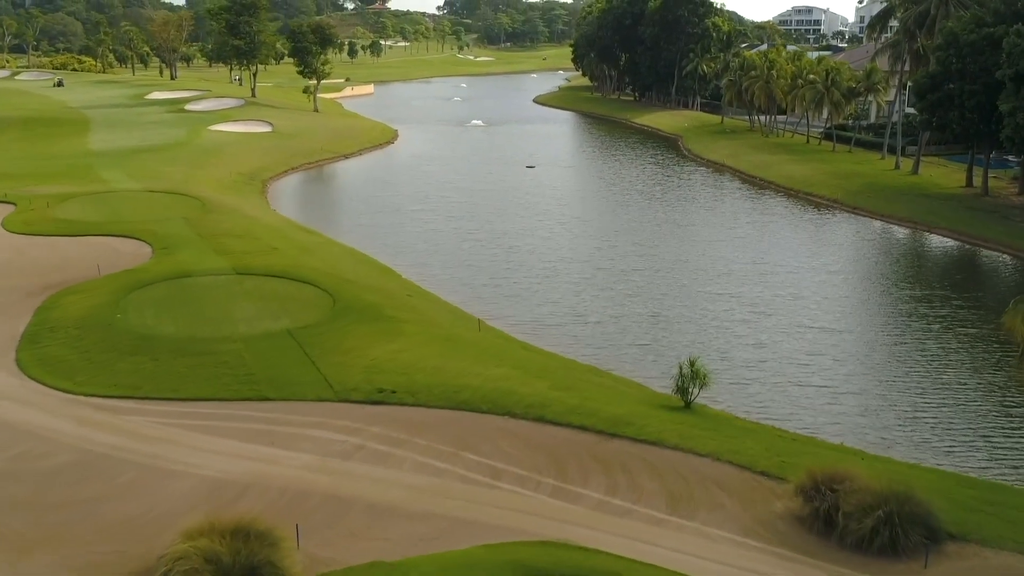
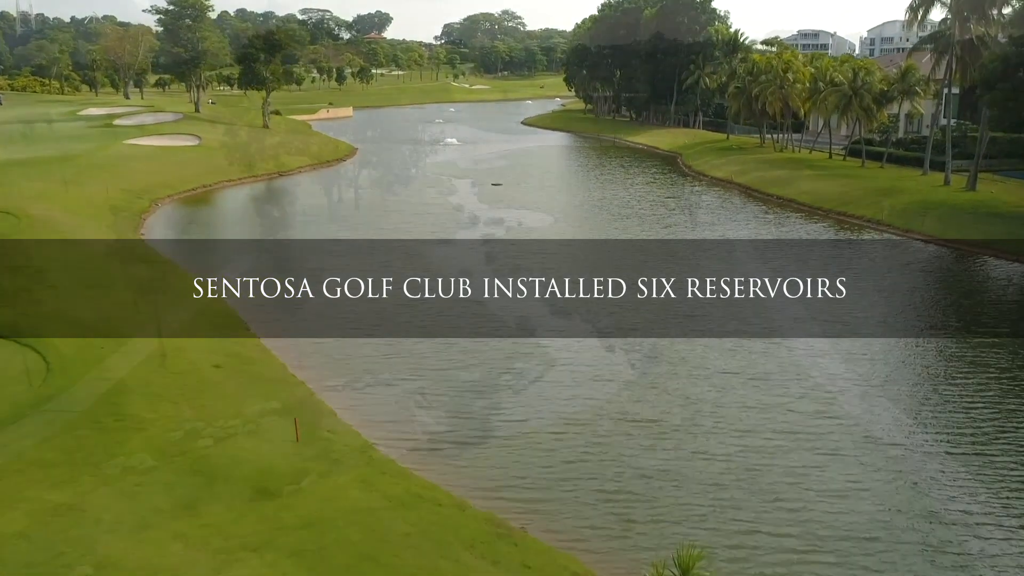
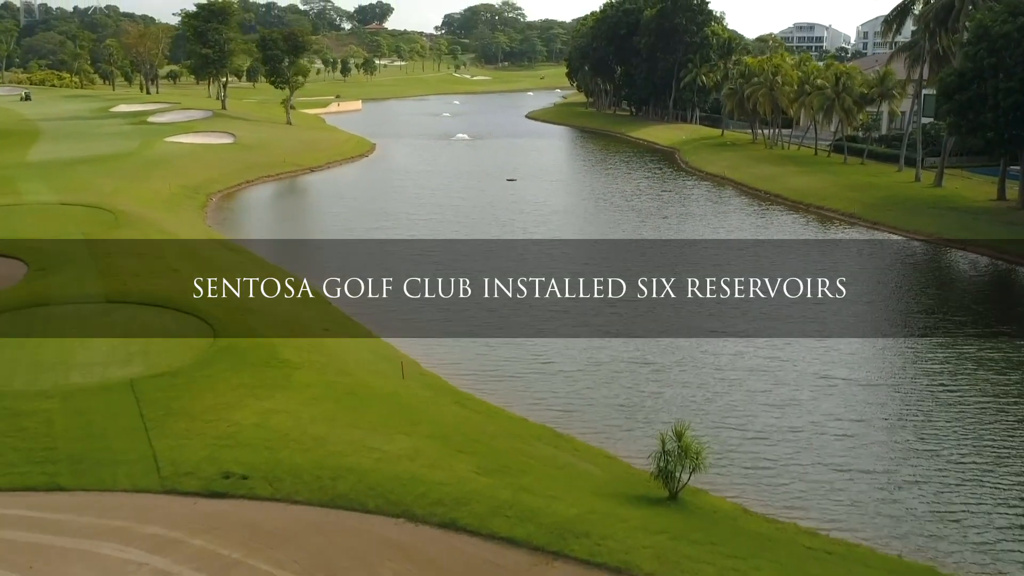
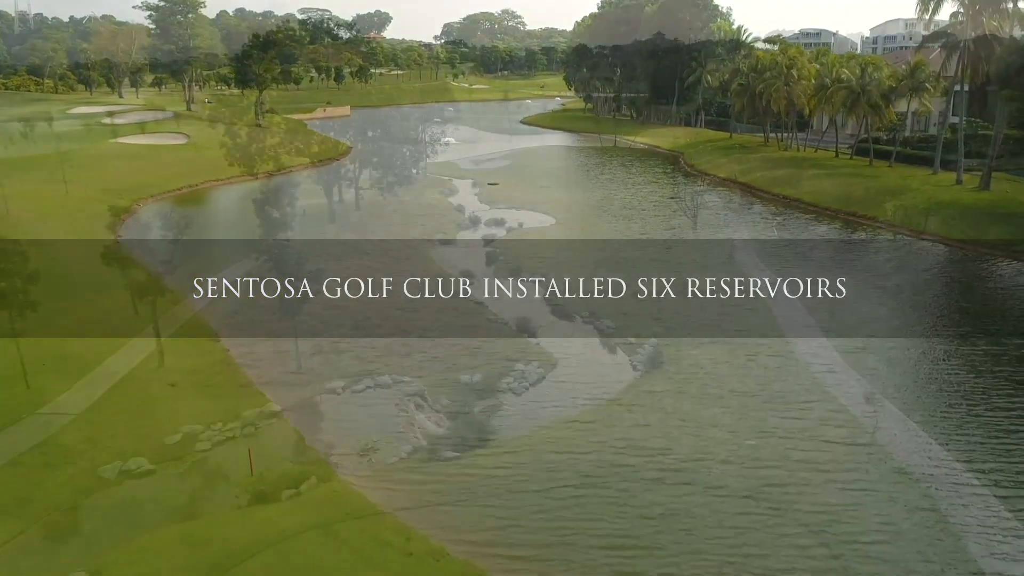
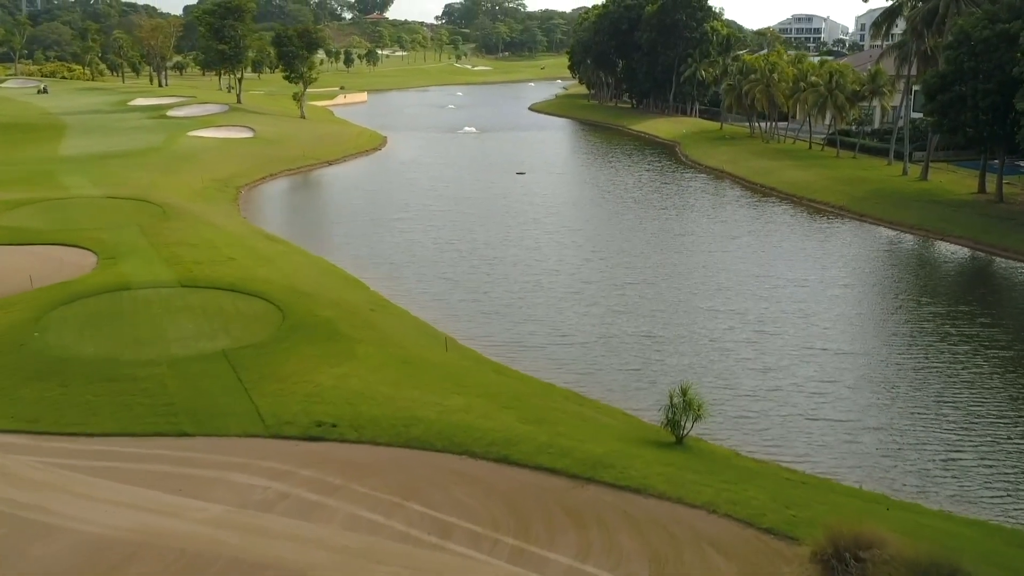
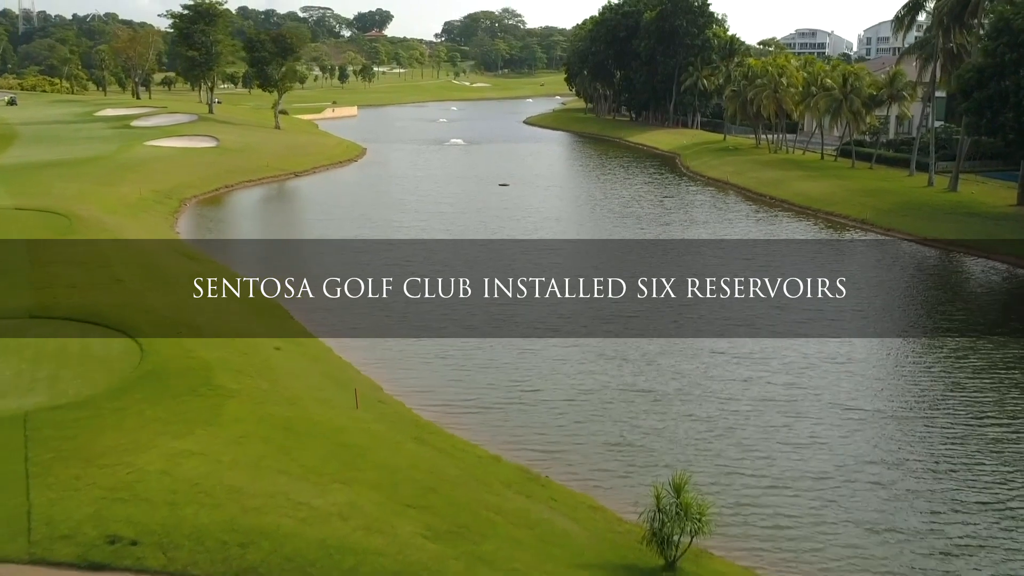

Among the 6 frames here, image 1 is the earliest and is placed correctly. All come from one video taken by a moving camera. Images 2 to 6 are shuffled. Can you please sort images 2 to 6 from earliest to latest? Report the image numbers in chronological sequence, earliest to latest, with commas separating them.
5, 3, 6, 2, 4
